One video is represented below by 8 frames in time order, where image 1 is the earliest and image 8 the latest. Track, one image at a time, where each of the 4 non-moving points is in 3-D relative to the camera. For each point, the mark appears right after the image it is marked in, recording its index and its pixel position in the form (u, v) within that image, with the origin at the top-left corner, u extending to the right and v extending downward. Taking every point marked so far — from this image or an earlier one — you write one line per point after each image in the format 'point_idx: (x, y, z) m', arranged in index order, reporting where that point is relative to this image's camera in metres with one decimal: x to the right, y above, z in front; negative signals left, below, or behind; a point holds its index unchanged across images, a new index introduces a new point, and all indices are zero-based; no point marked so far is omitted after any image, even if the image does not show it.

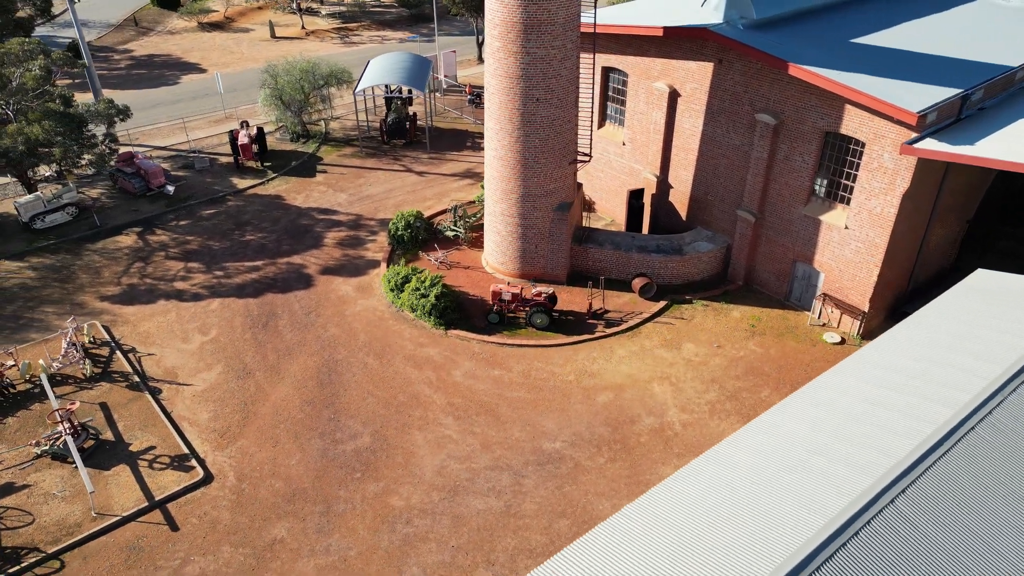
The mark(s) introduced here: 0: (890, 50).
0: (+10.1, +6.3, +19.9) m
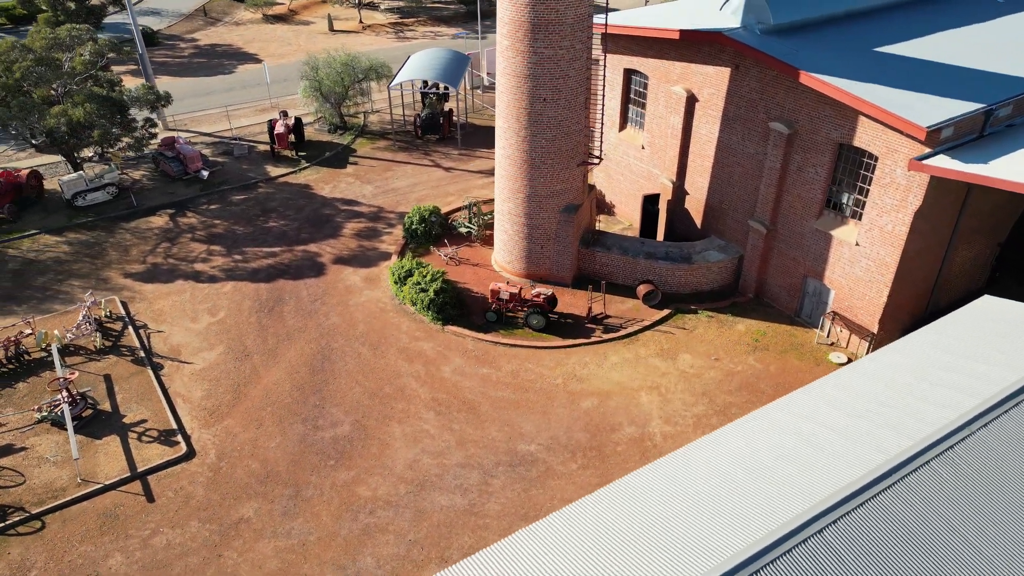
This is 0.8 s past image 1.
0: (+10.3, +5.8, +18.9) m
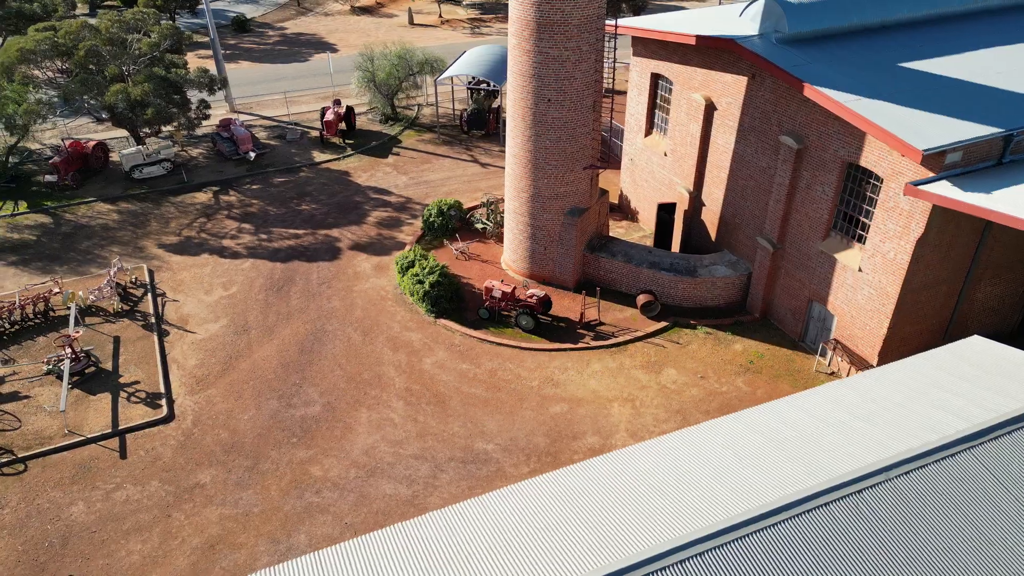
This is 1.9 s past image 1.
0: (+10.1, +5.0, +17.6) m
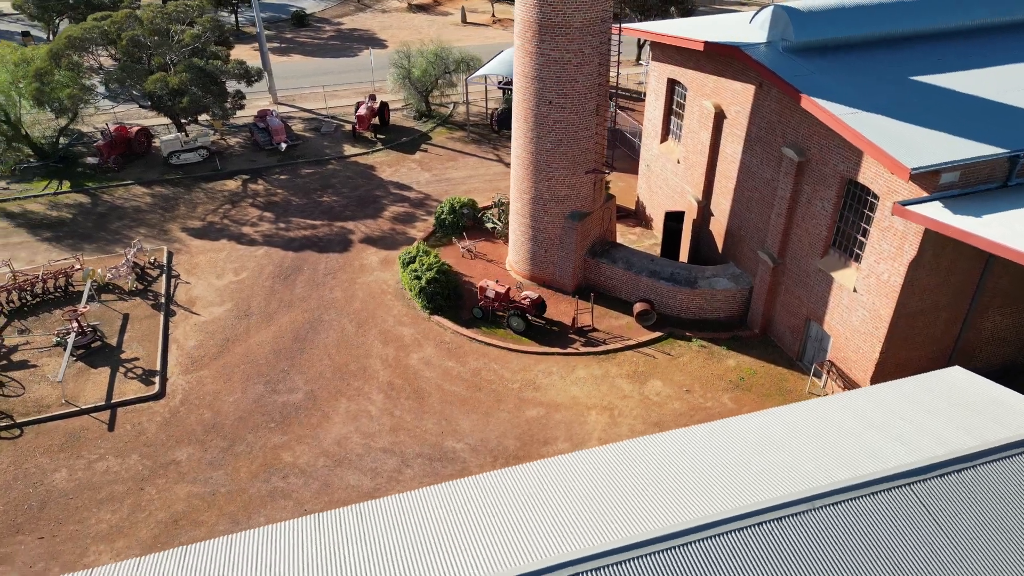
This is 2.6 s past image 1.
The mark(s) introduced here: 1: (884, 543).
0: (+9.9, +4.4, +16.7) m
1: (+5.2, -3.6, +10.4) m
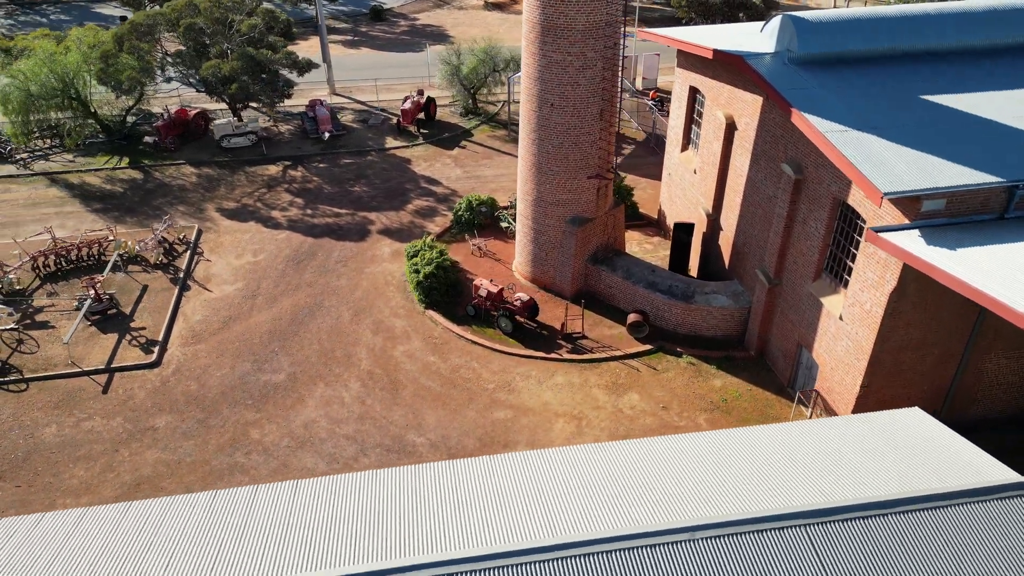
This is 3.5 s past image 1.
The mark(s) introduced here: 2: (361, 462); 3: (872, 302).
0: (+9.3, +3.6, +15.5) m
1: (+3.4, -3.9, +9.9) m
2: (-3.4, -4.0, +17.0) m
3: (+7.4, -0.3, +15.3) m
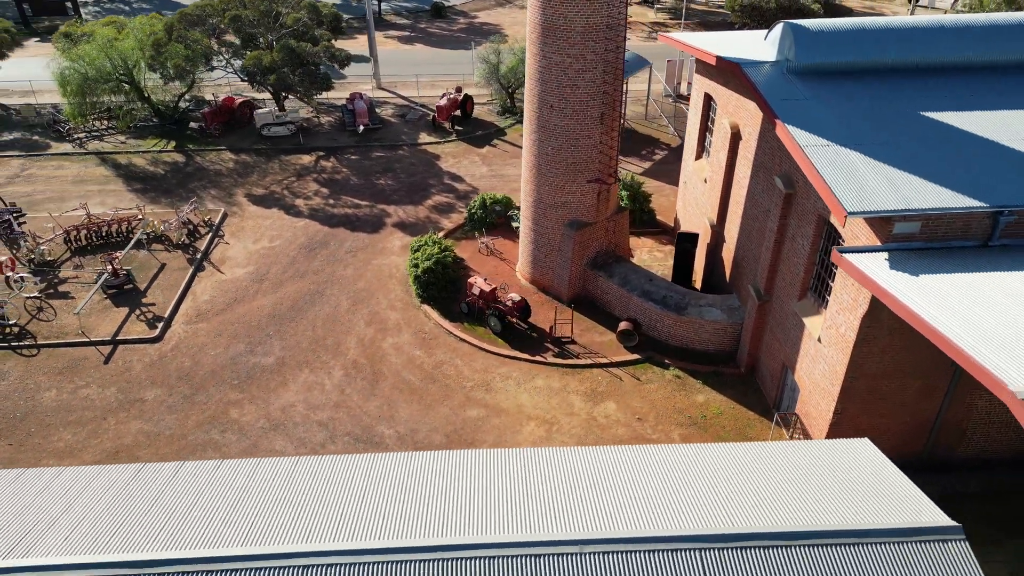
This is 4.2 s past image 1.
0: (+8.7, +3.0, +14.6) m
1: (+1.8, -4.1, +9.6) m
2: (-4.3, -3.7, +17.4) m
3: (+6.5, -0.7, +14.7) m
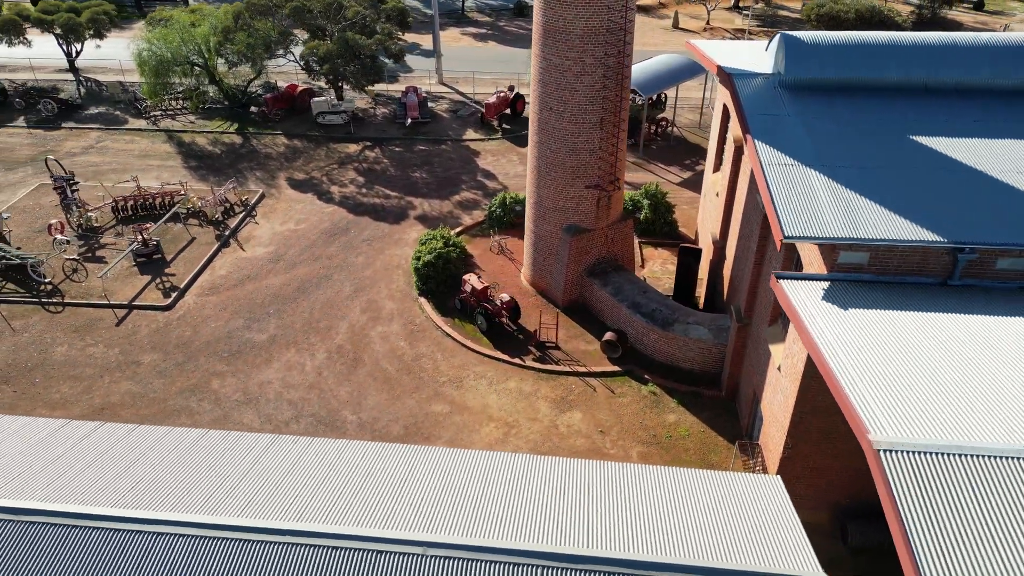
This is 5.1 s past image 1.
0: (+7.7, +2.3, +13.5) m
1: (-0.3, -4.2, +9.5) m
2: (-5.3, -3.4, +18.0) m
3: (+5.3, -1.3, +13.9) m
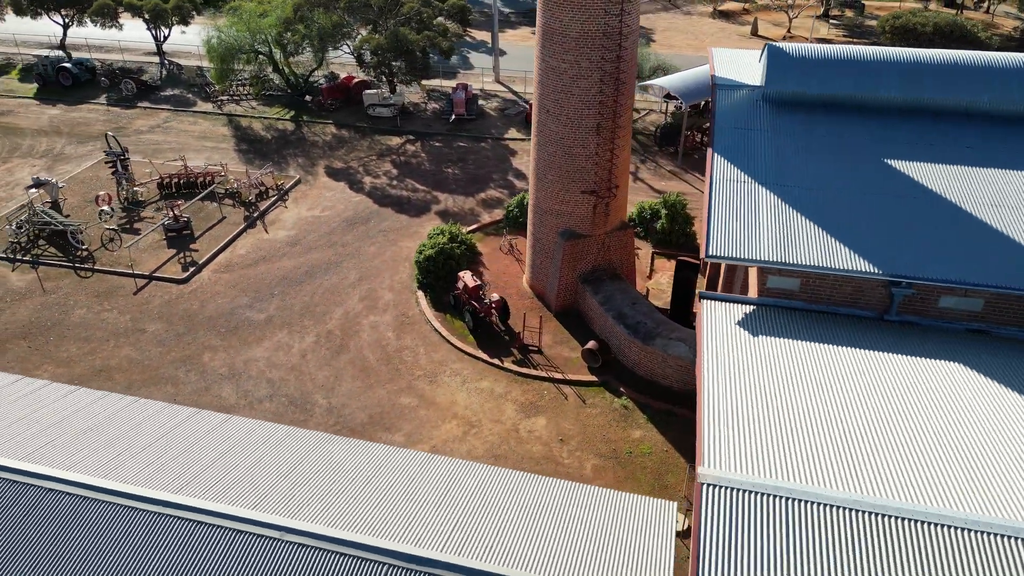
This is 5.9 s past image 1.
0: (+6.6, +1.7, +12.6) m
1: (-2.3, -4.1, +9.6) m
2: (-6.2, -2.9, +18.6) m
3: (+4.0, -1.7, +13.2) m
